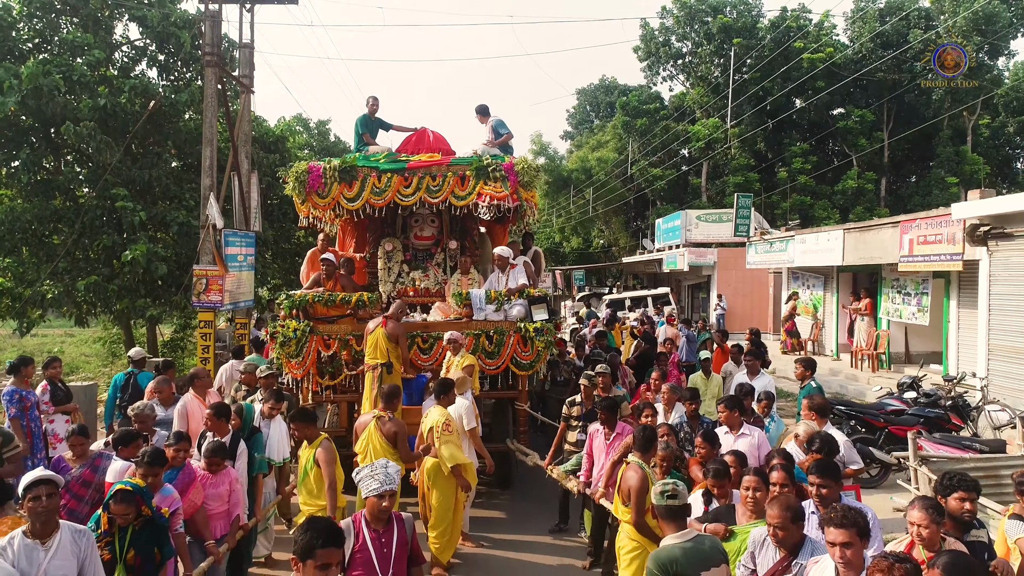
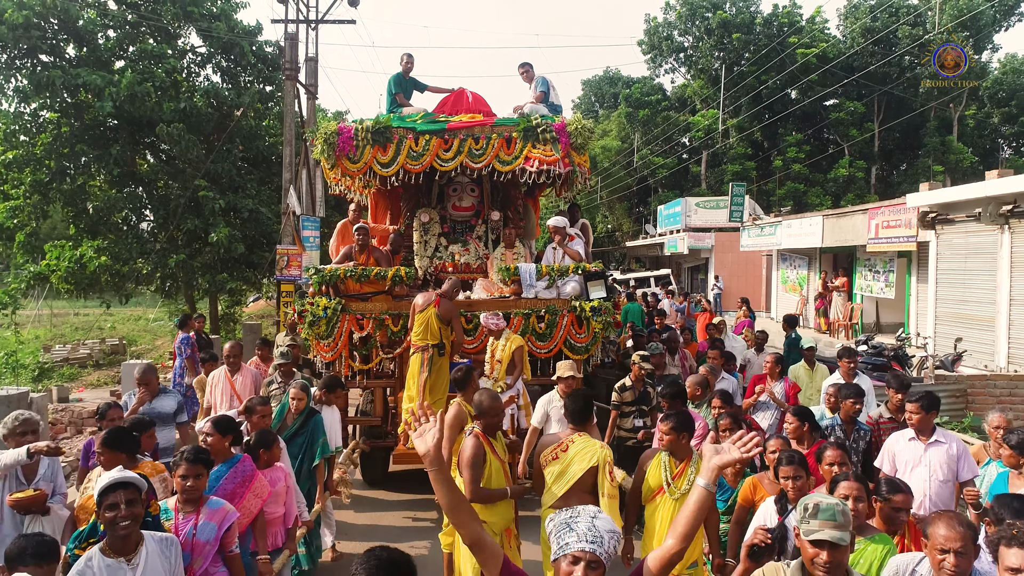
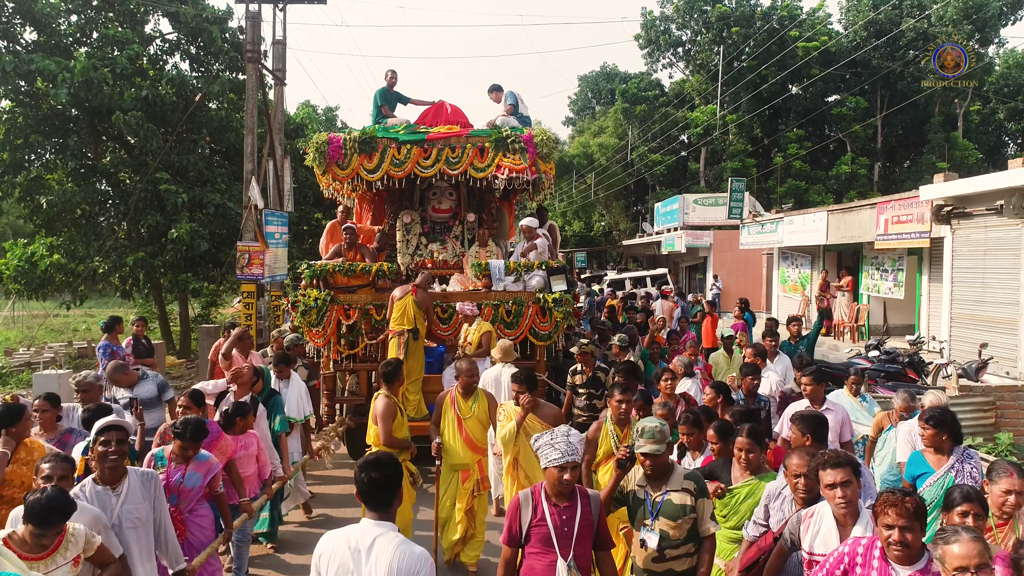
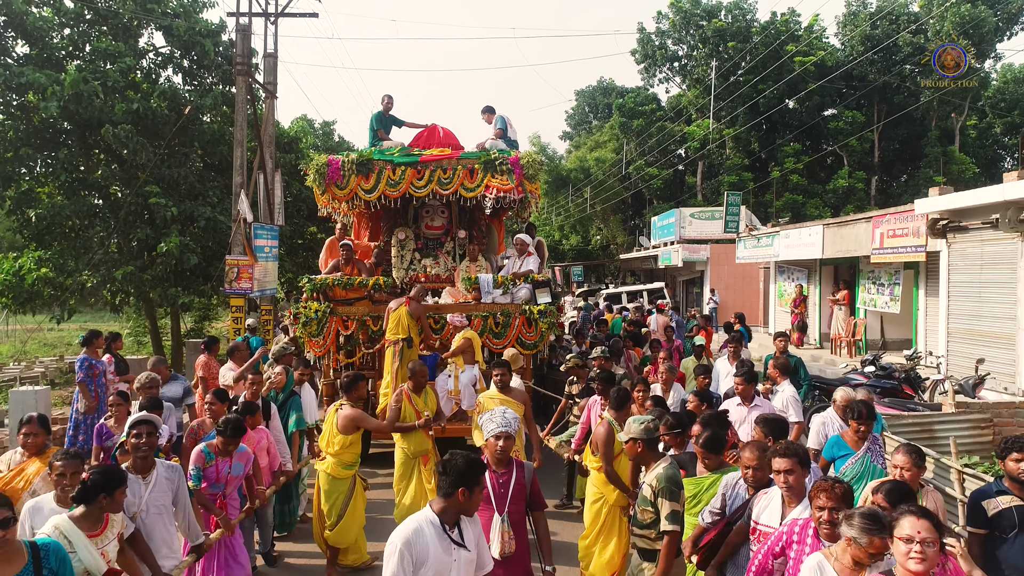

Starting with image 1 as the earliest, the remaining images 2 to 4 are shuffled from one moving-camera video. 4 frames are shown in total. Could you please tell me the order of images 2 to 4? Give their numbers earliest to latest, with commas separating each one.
4, 3, 2
